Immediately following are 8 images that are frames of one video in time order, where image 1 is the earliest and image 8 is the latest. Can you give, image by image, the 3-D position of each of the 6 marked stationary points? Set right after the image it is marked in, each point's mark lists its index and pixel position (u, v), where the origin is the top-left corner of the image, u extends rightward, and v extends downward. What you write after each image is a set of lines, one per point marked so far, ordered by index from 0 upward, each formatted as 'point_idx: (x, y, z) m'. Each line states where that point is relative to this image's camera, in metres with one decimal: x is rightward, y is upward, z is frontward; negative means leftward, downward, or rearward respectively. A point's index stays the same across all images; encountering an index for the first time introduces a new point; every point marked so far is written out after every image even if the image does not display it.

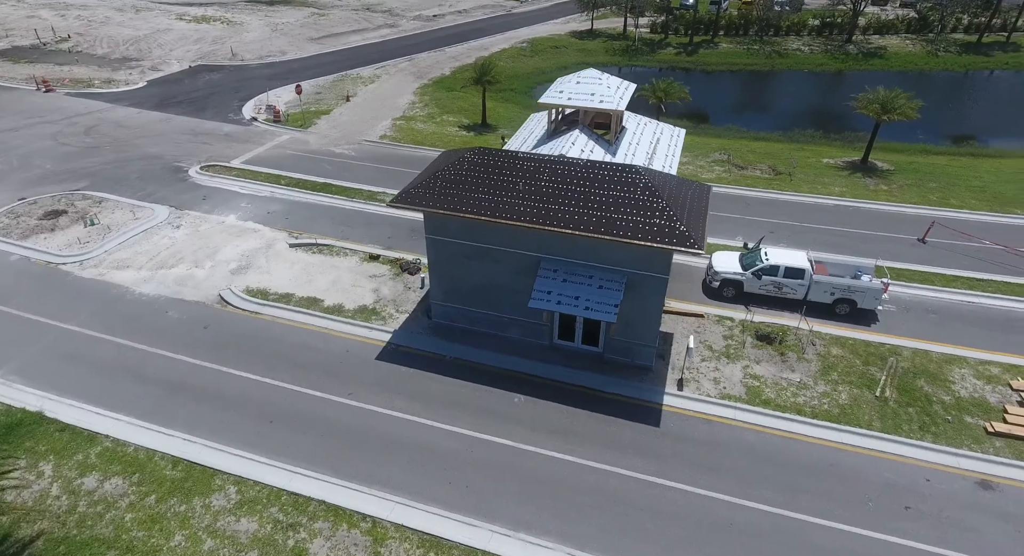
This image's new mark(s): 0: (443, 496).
0: (-2.0, -5.8, +15.8) m
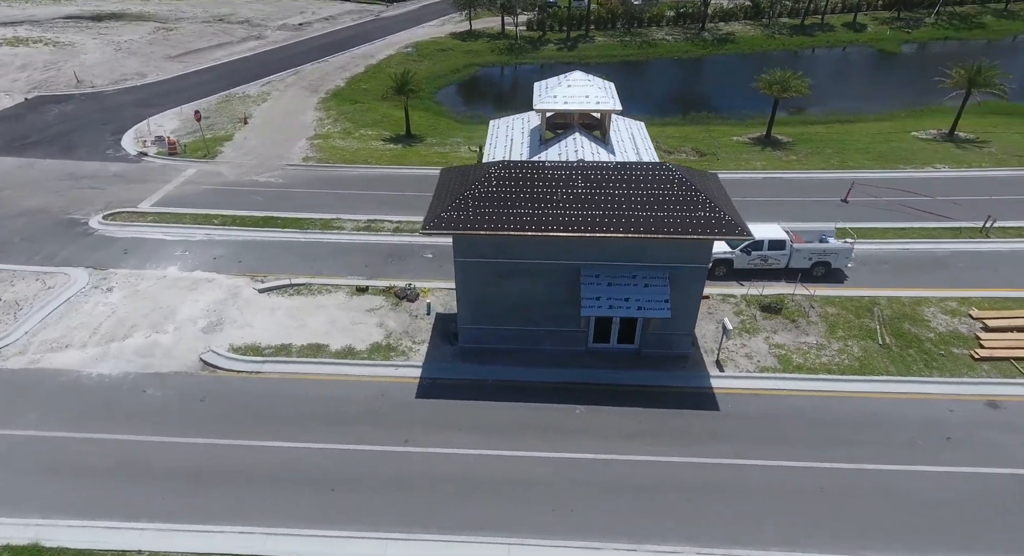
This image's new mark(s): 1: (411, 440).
0: (+1.0, -6.4, +15.2) m
1: (-3.0, -4.8, +17.5) m
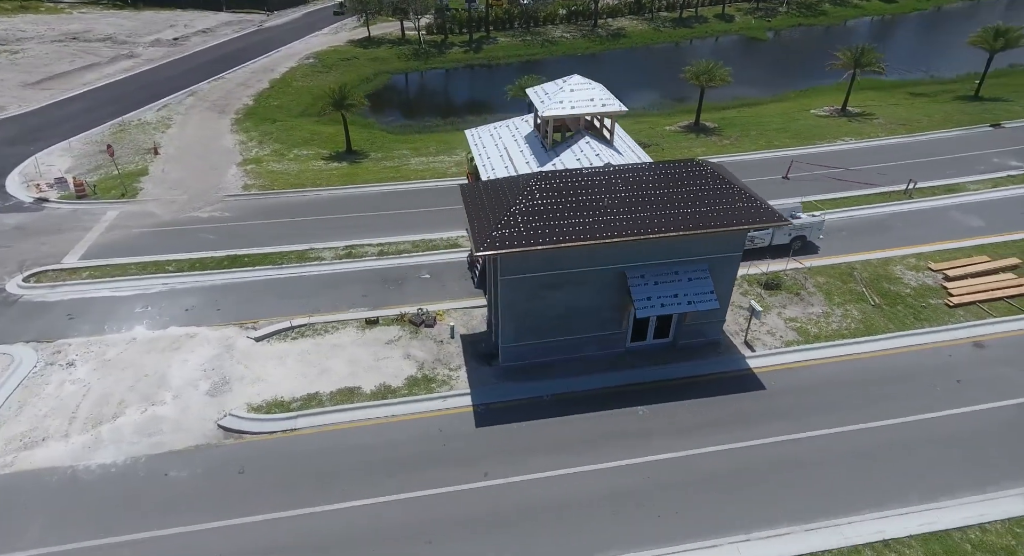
0: (+3.9, -6.5, +15.2) m
1: (-0.6, -5.5, +16.7) m
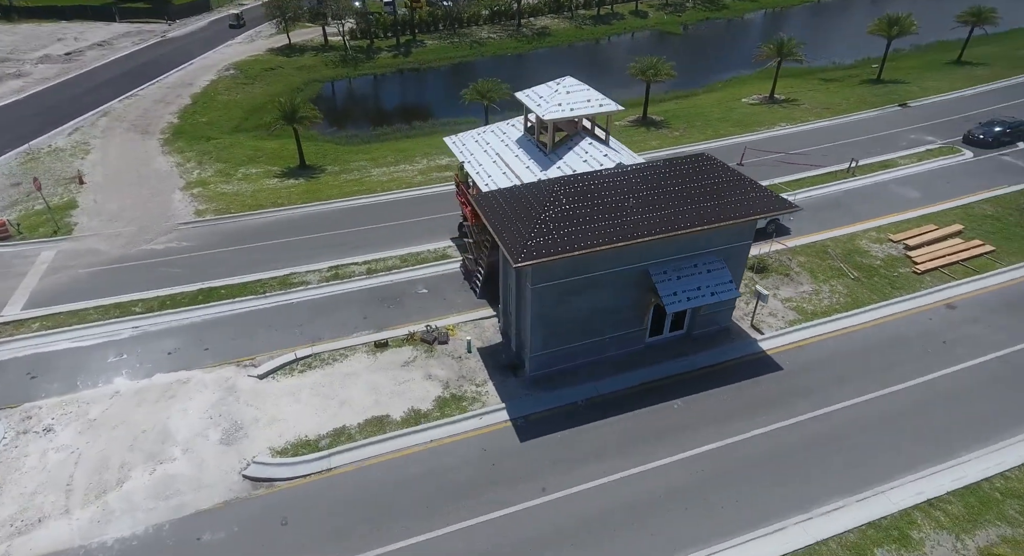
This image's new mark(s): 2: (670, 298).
0: (+5.7, -6.3, +15.5) m
1: (+1.0, -5.7, +16.3) m
2: (+4.9, -0.6, +18.4) m
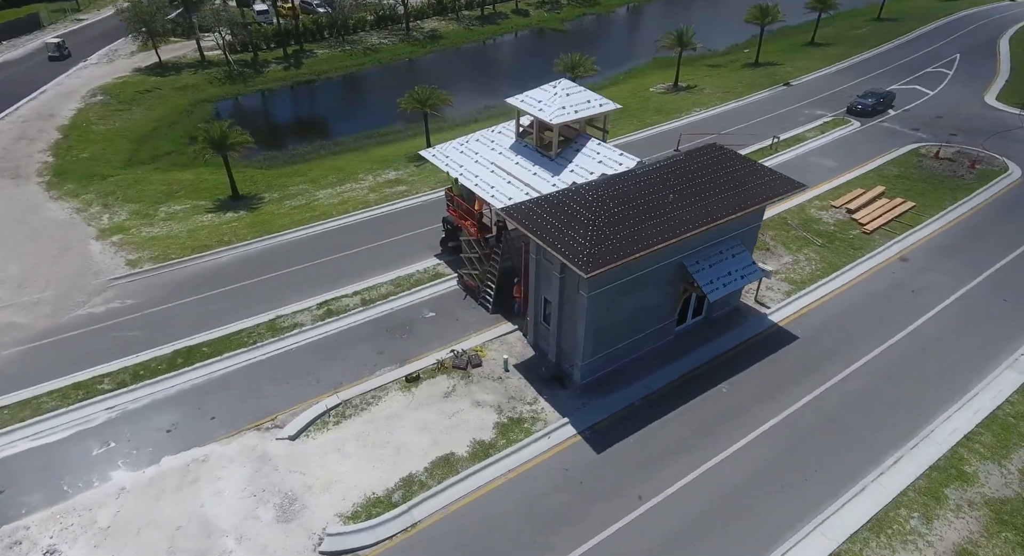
0: (+8.4, -5.8, +16.3) m
1: (+3.5, -5.8, +16.1) m
2: (+6.2, -0.3, +18.9) m
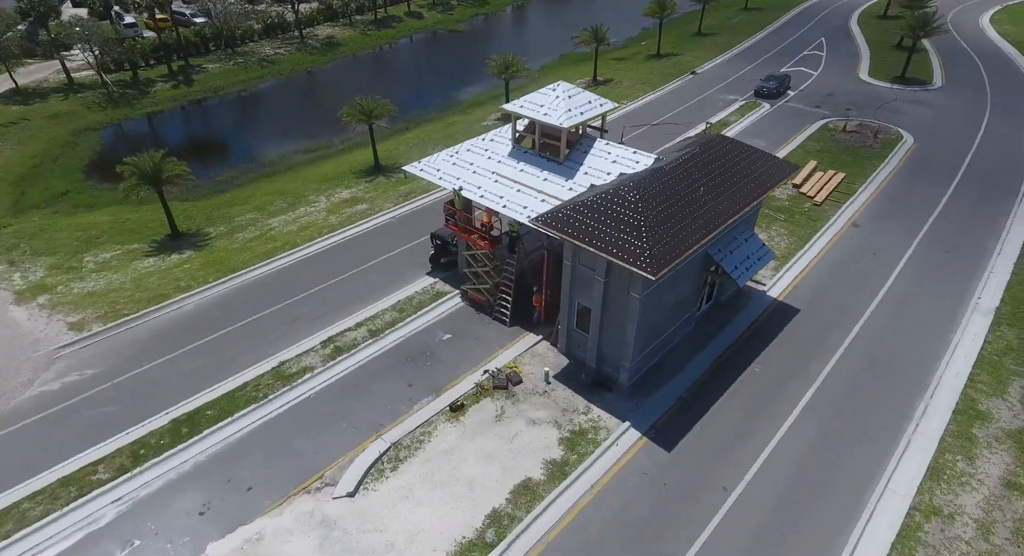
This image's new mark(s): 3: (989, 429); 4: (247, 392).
0: (+10.5, -5.0, +17.4) m
1: (+5.8, -5.6, +16.3) m
2: (+7.2, +0.2, +19.5) m
3: (+14.3, -4.5, +17.8) m
4: (-8.3, -3.6, +18.6) m
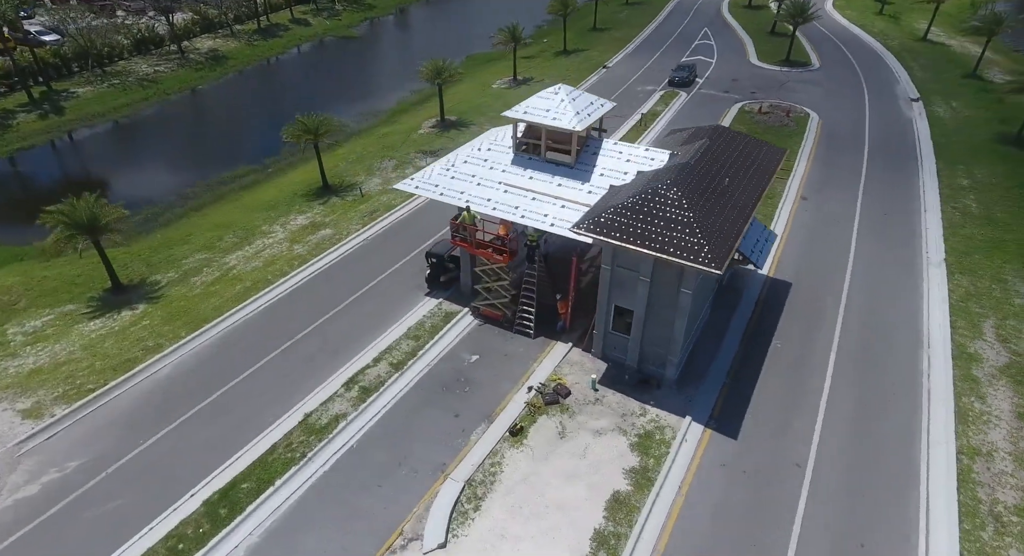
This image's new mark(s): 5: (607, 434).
0: (+12.3, -4.0, +18.9) m
1: (+8.0, -5.2, +16.9) m
2: (+8.1, +0.7, +20.2) m
3: (+15.8, -3.1, +19.9) m
4: (-6.4, -4.9, +16.5) m
5: (+2.8, -4.5, +17.4) m
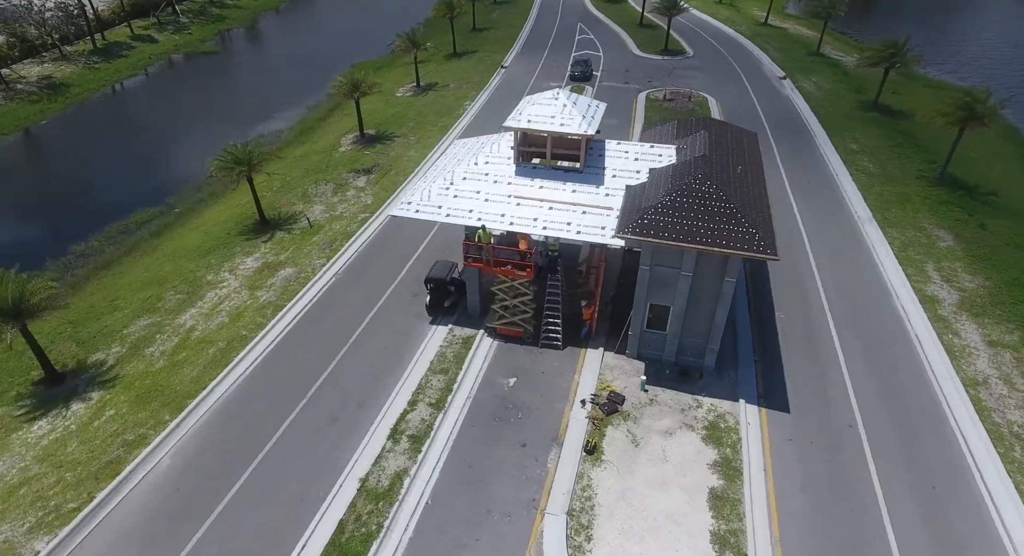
0: (+13.5, -2.6, +20.9) m
1: (+10.0, -4.3, +18.1) m
2: (+8.5, +1.4, +21.2) m
3: (+16.6, -1.2, +22.7) m
4: (-3.8, -6.2, +14.4) m
5: (+4.8, -4.5, +17.3) m
